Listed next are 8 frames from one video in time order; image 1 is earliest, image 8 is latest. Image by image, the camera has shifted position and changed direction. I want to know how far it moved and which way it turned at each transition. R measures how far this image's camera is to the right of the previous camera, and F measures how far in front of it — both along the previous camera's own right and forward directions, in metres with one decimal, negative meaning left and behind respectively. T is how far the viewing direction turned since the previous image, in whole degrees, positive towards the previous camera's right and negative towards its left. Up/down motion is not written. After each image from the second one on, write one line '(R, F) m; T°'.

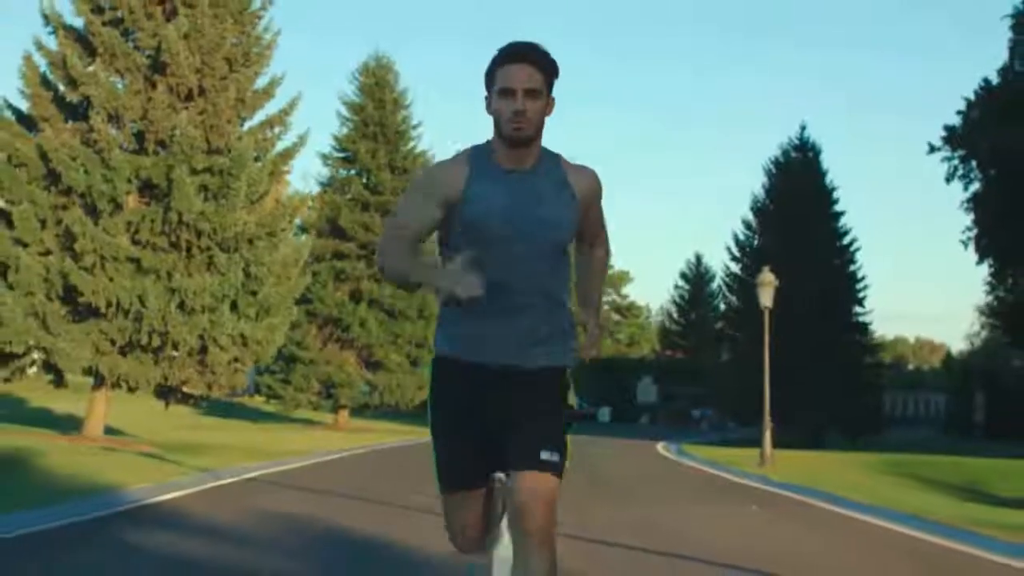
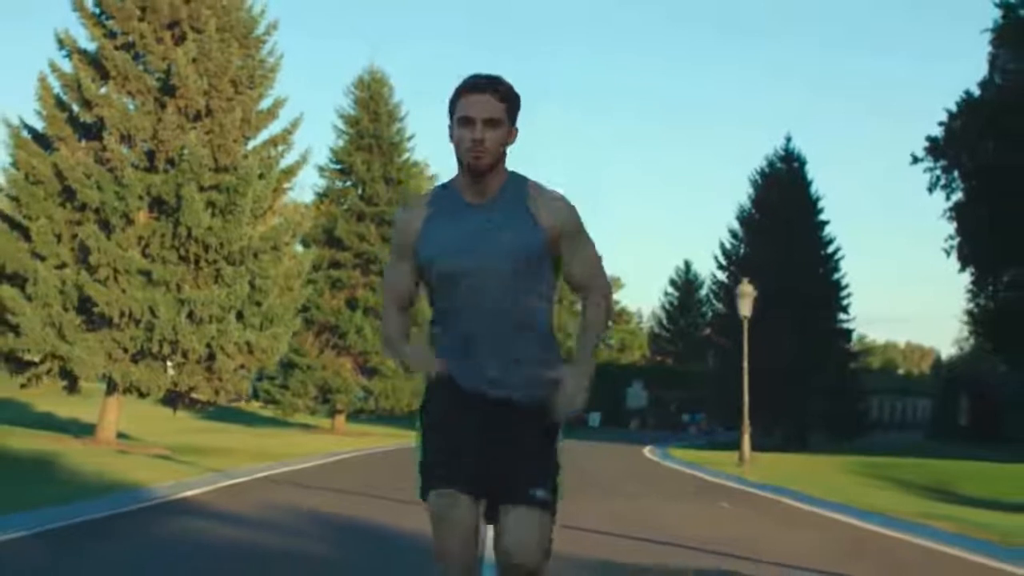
(0.0, -1.5) m; 0°
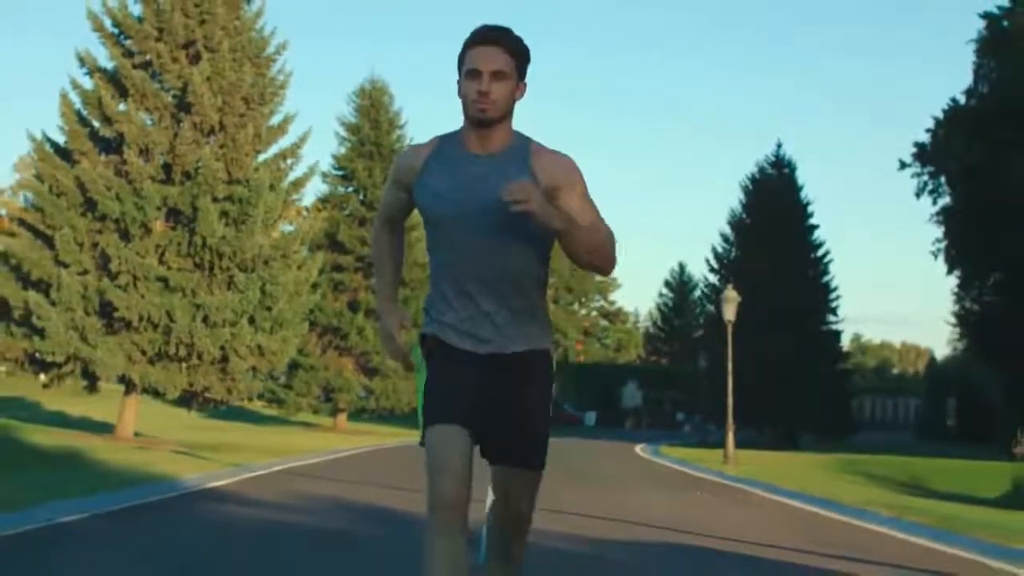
(0.0, -1.7) m; 0°
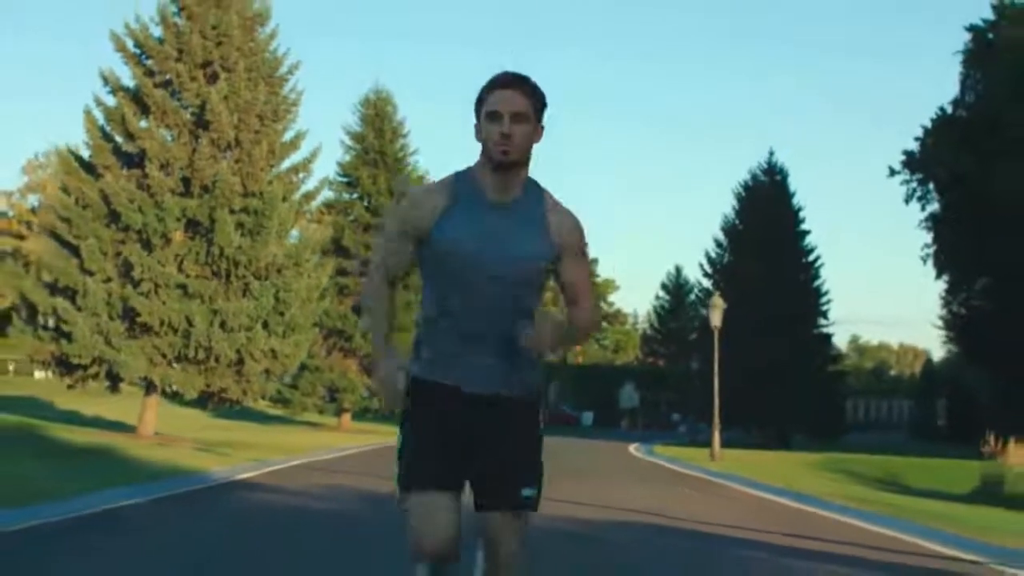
(0.0, -1.9) m; 0°
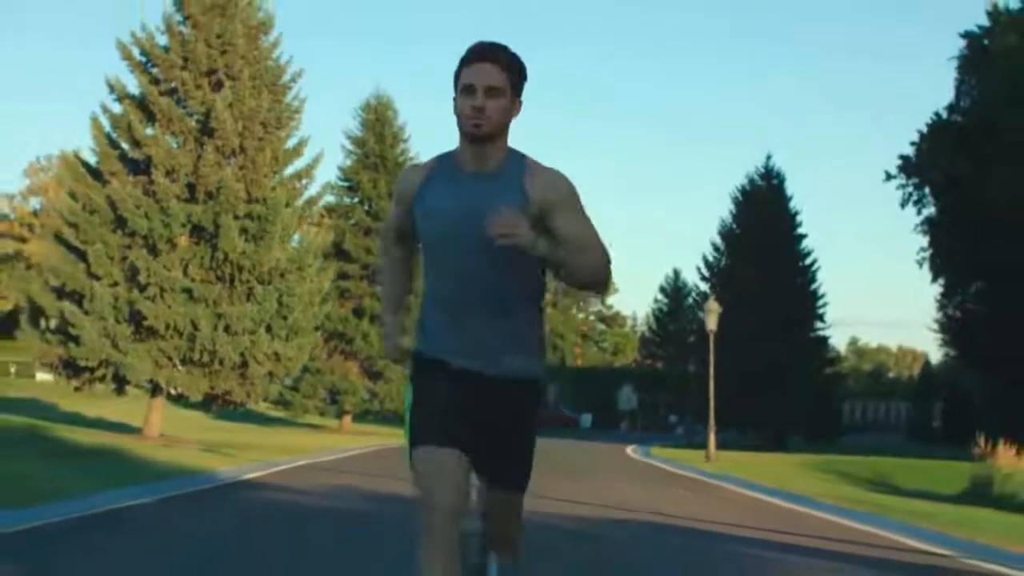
(0.0, -0.6) m; 0°
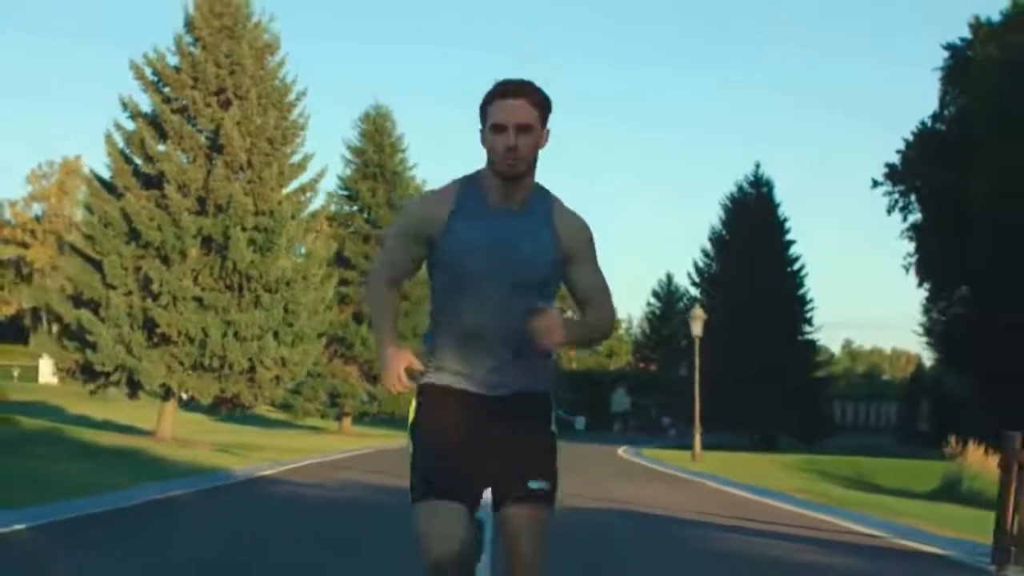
(0.0, -1.7) m; 0°
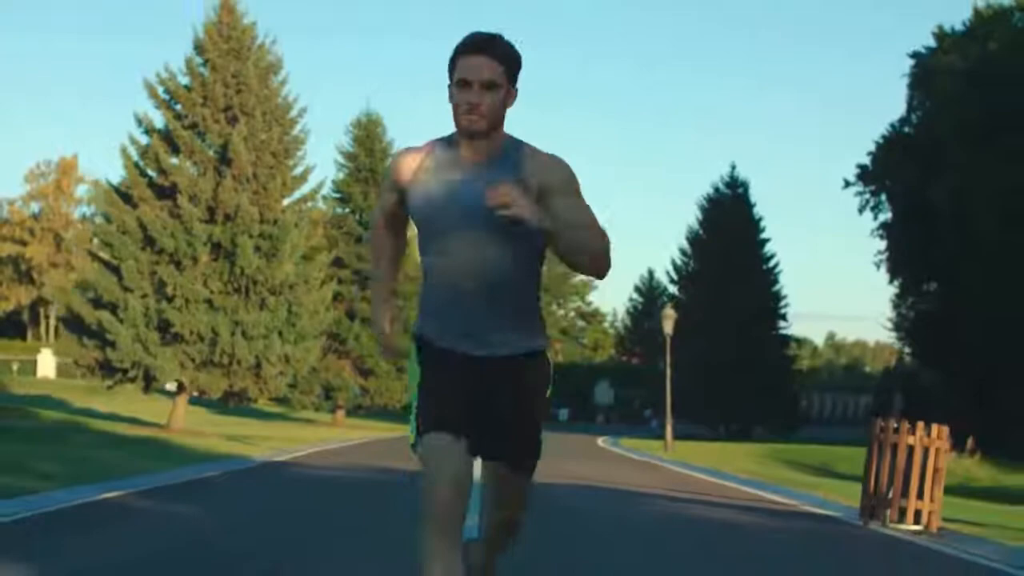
(0.0, -3.0) m; +1°
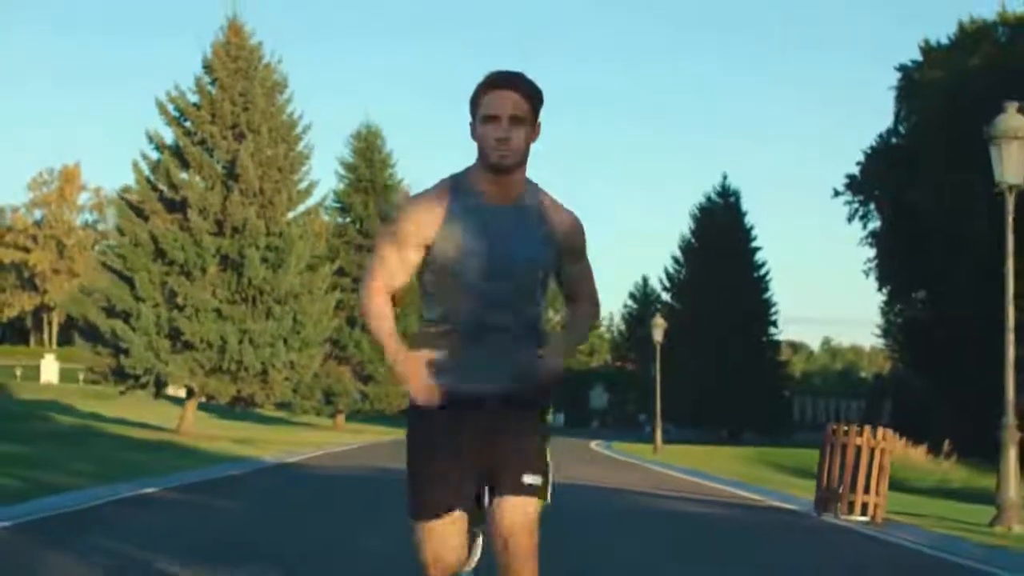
(0.0, -1.6) m; 0°
